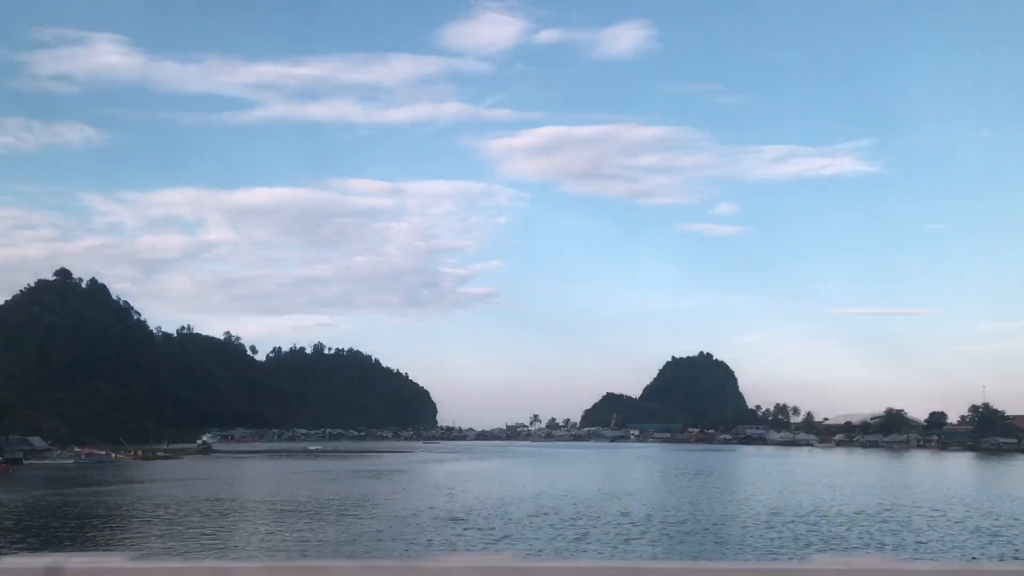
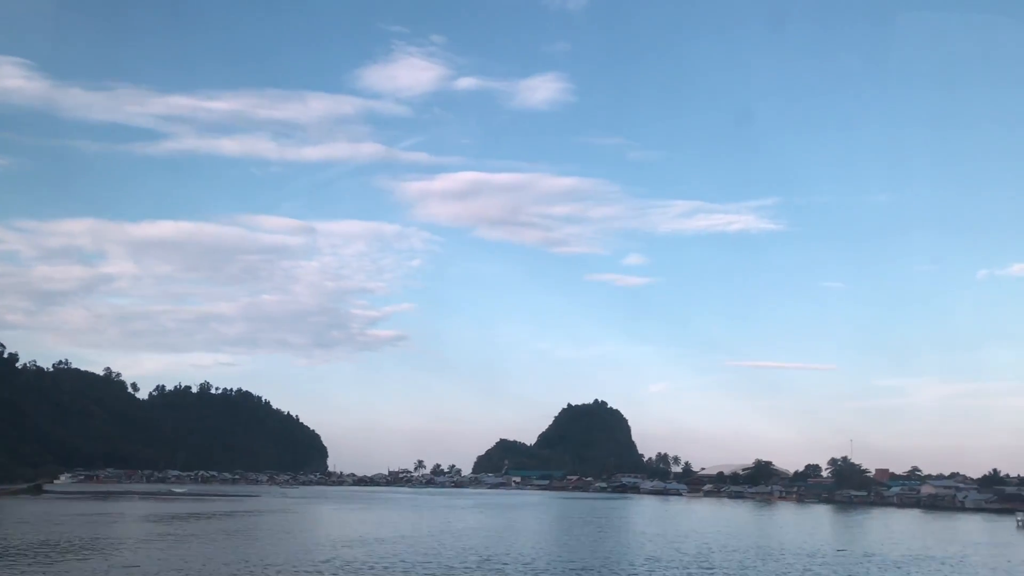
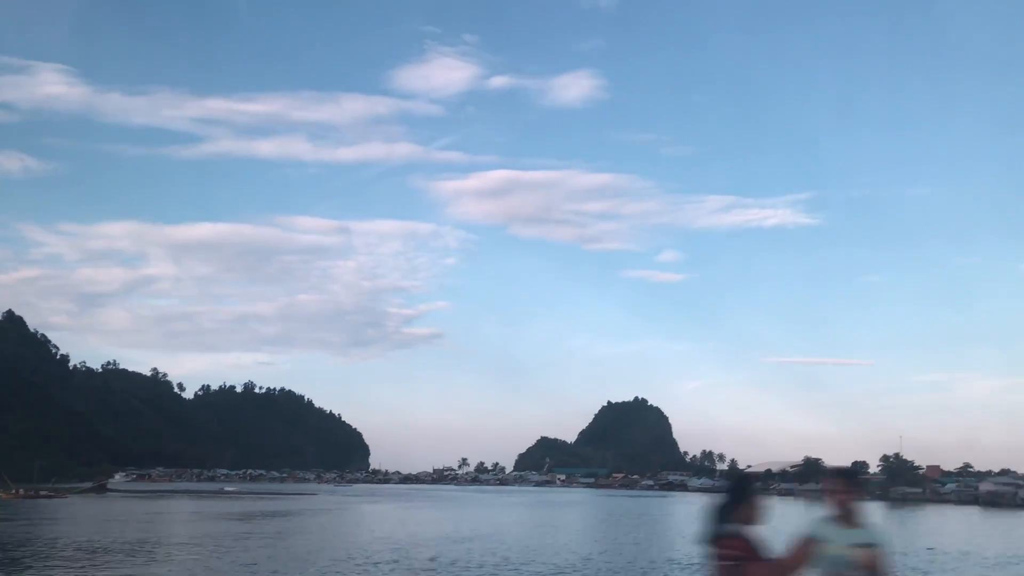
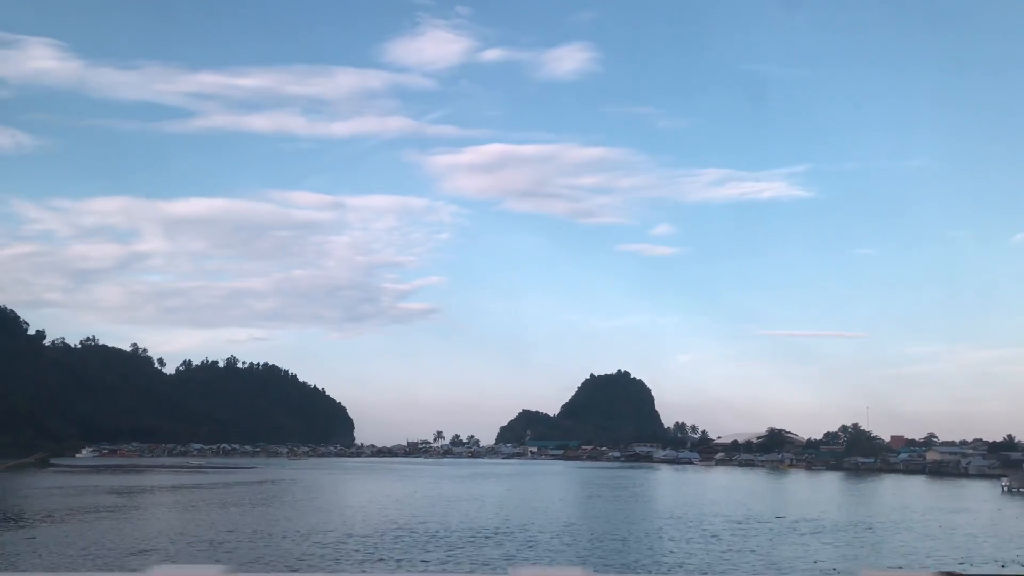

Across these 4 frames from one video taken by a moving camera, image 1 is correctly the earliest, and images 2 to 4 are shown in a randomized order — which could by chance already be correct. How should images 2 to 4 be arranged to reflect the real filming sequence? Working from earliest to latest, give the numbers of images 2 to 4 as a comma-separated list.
3, 2, 4
